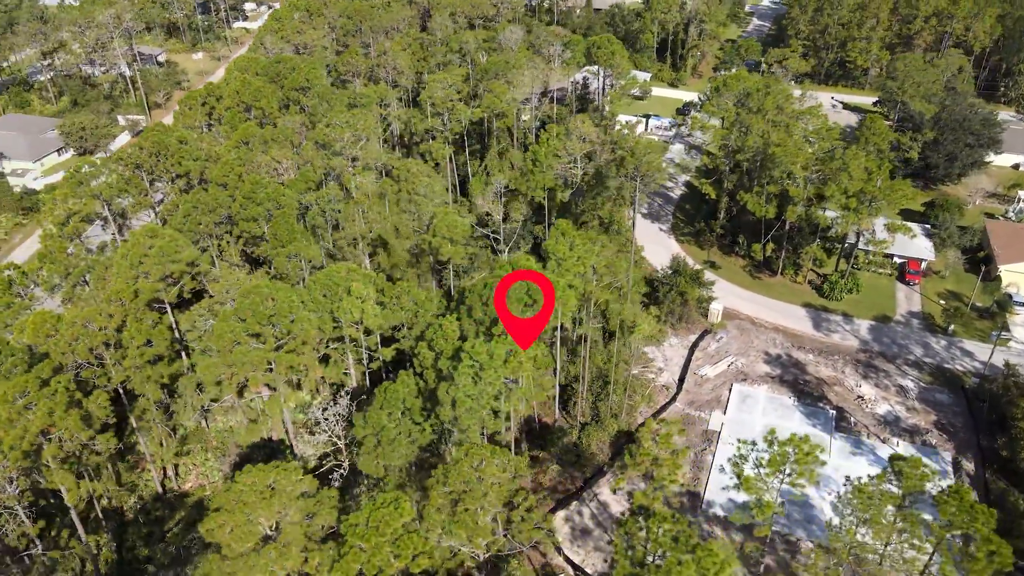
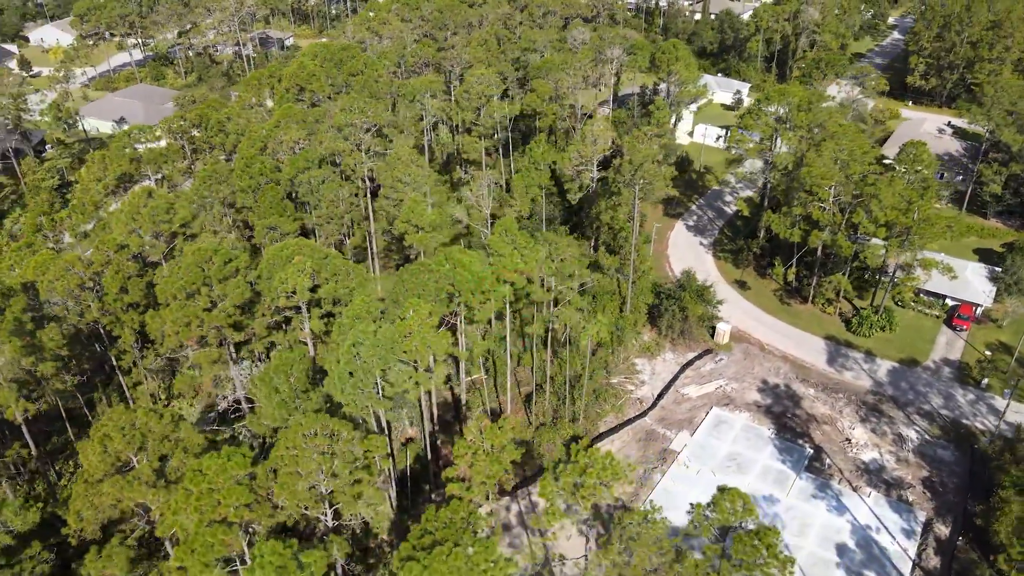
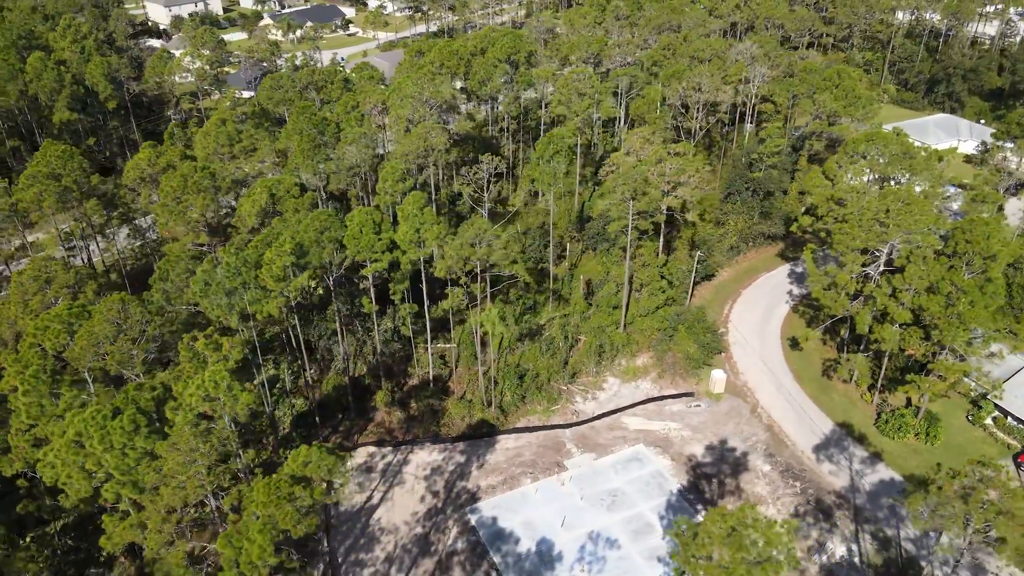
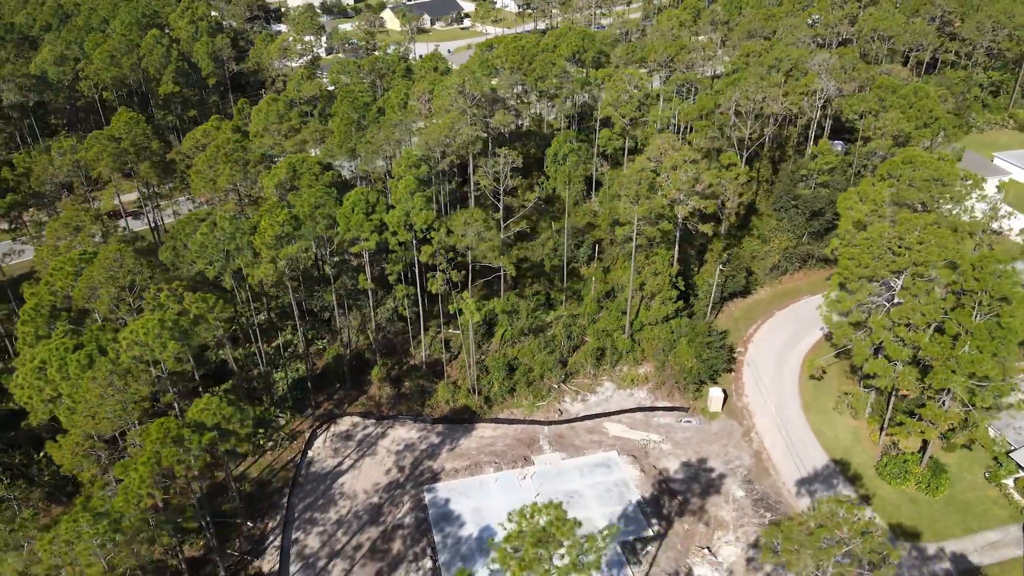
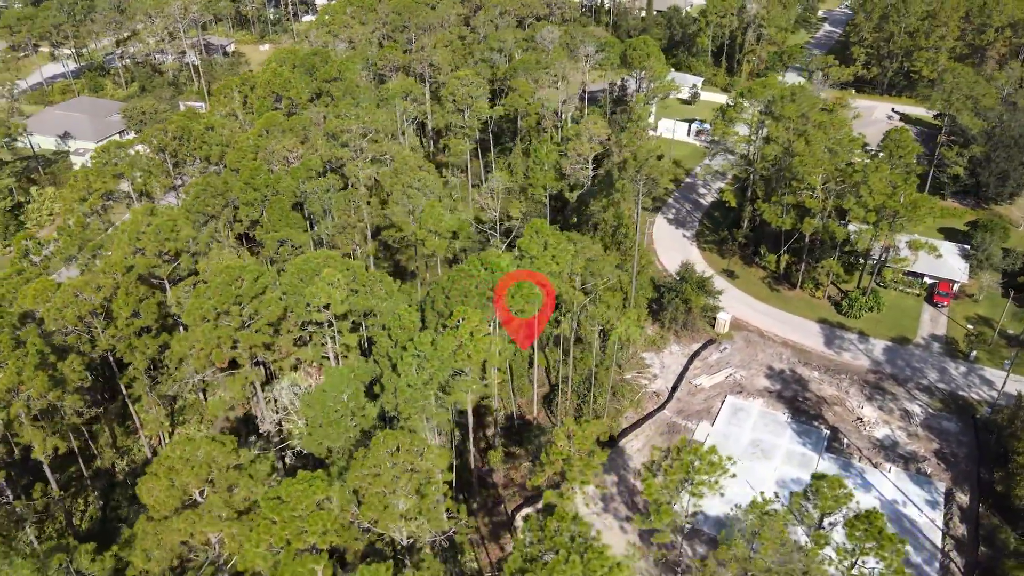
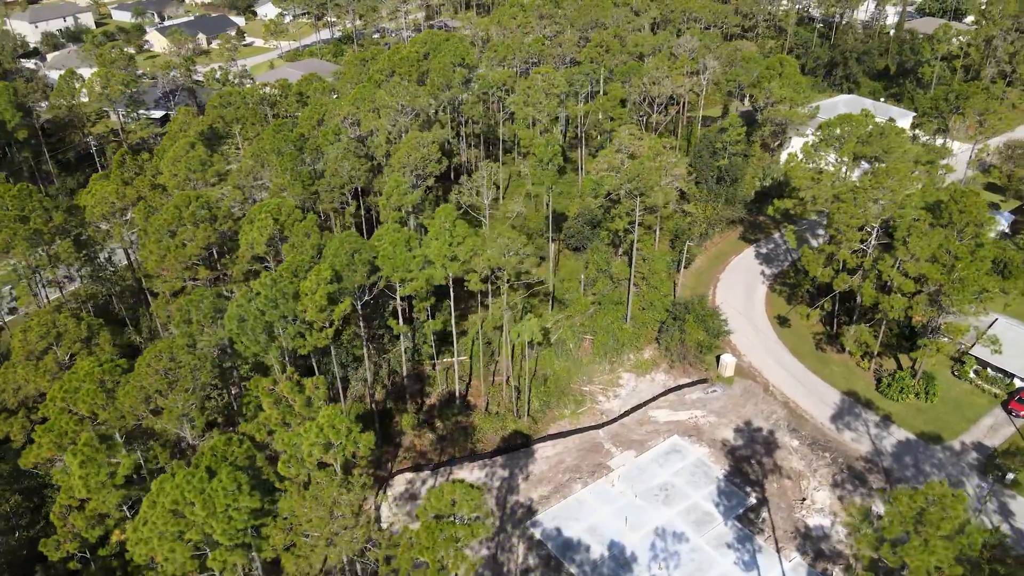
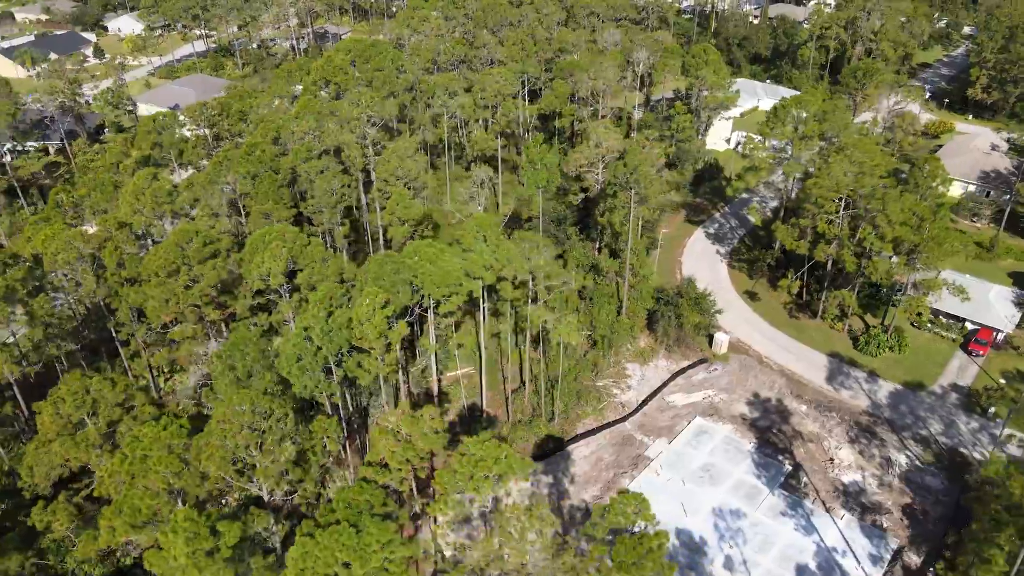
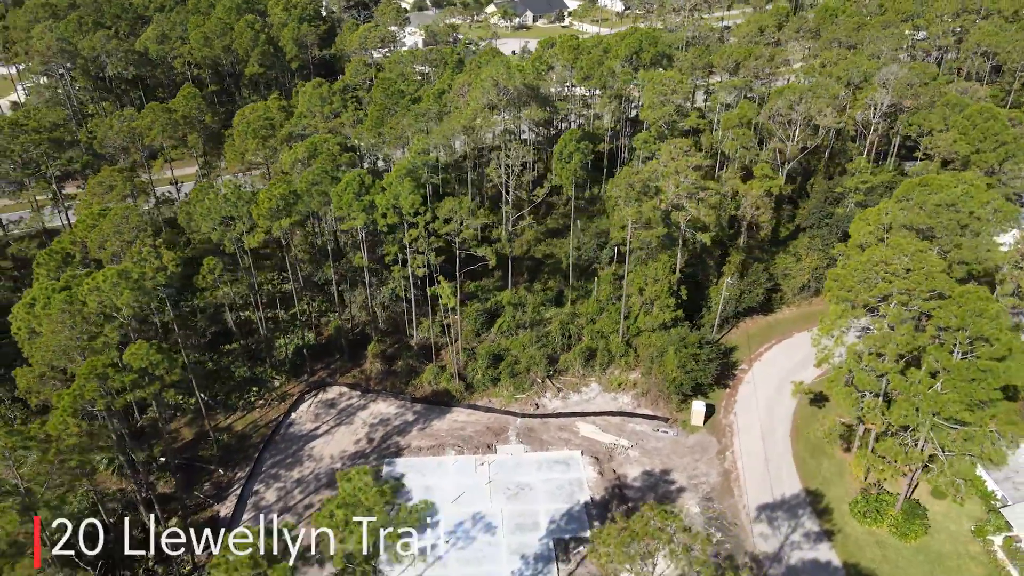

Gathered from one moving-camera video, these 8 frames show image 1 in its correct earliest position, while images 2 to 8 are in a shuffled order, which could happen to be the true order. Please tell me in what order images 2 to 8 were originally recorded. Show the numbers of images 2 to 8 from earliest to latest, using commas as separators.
5, 2, 7, 6, 3, 4, 8
